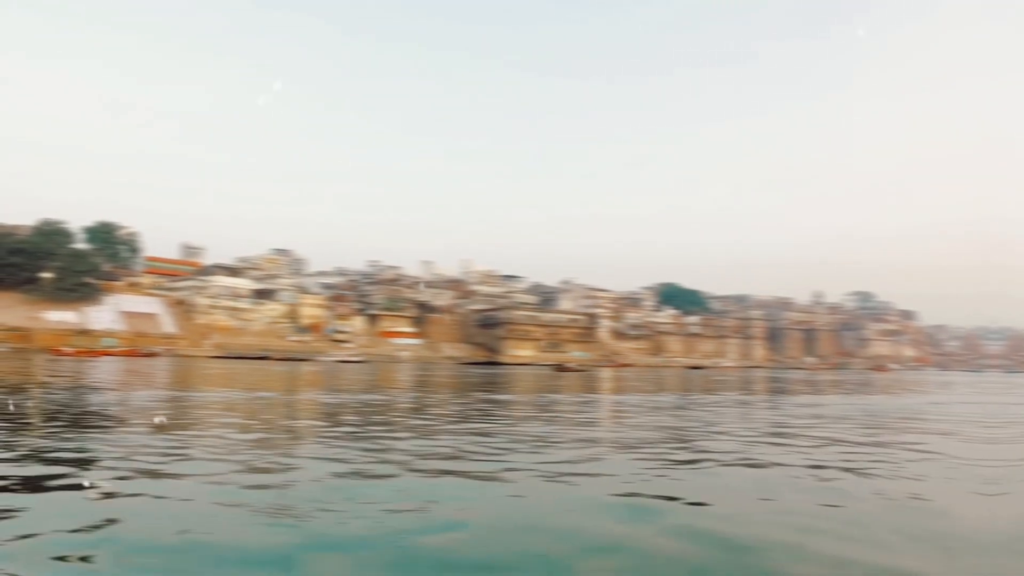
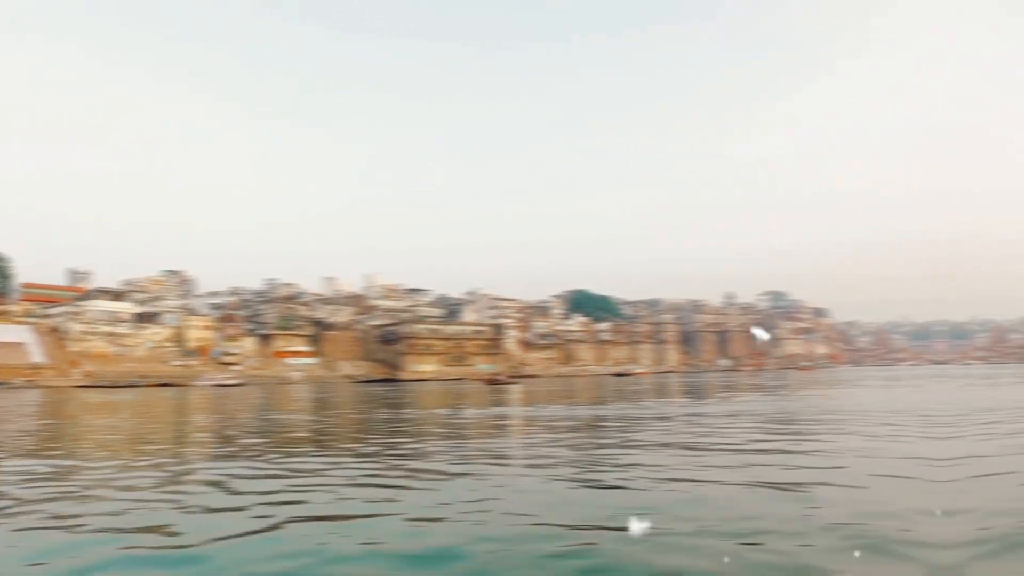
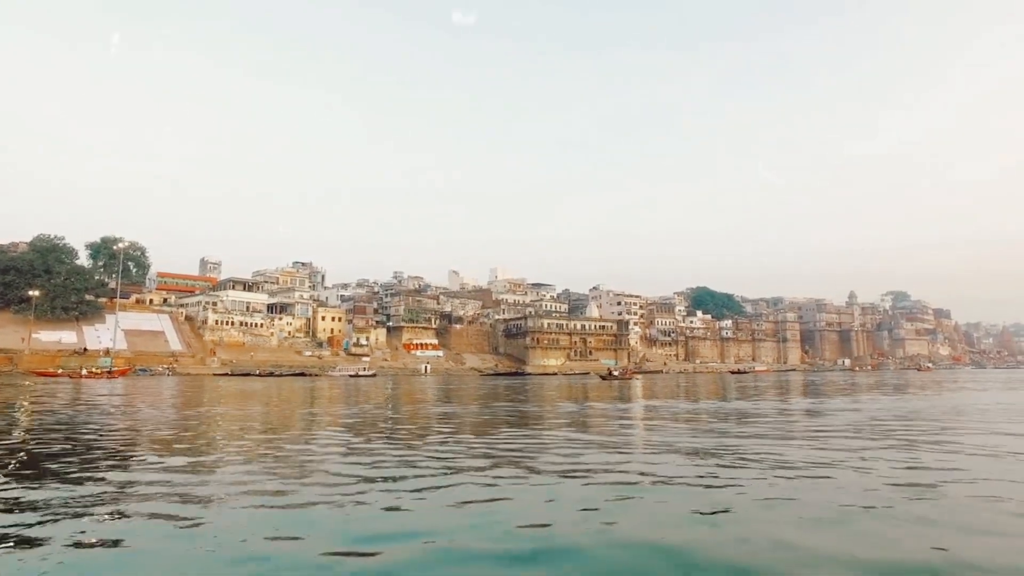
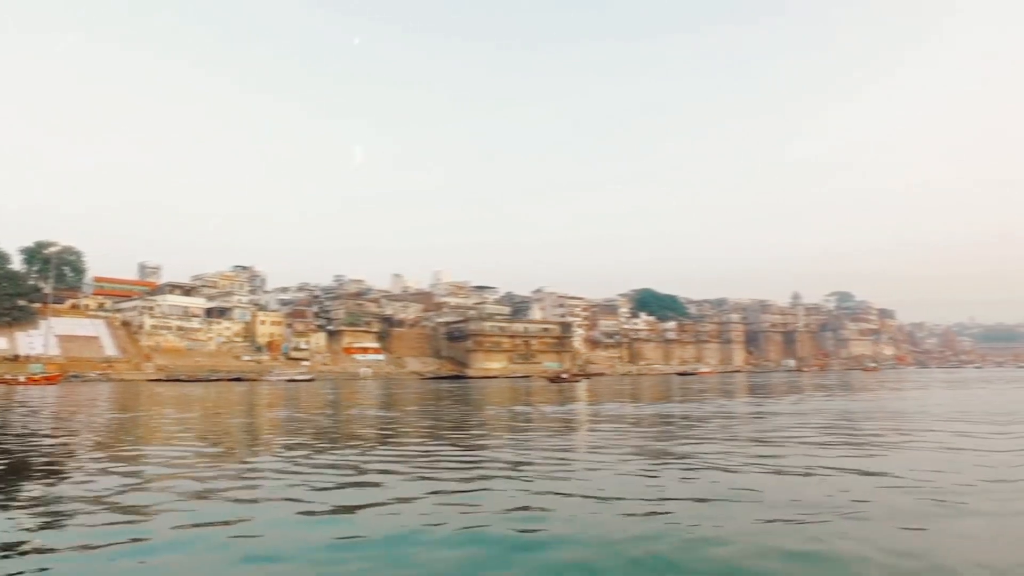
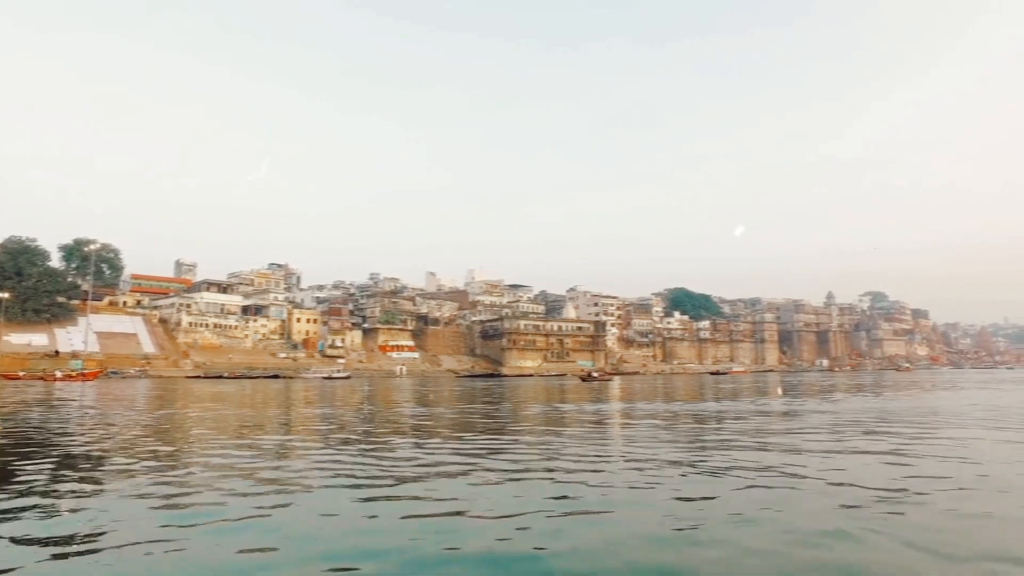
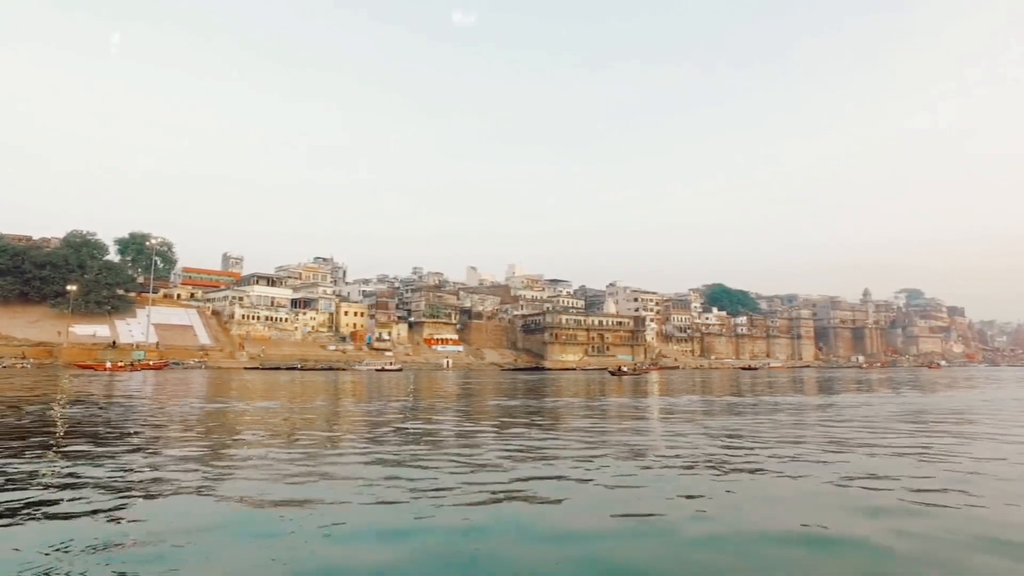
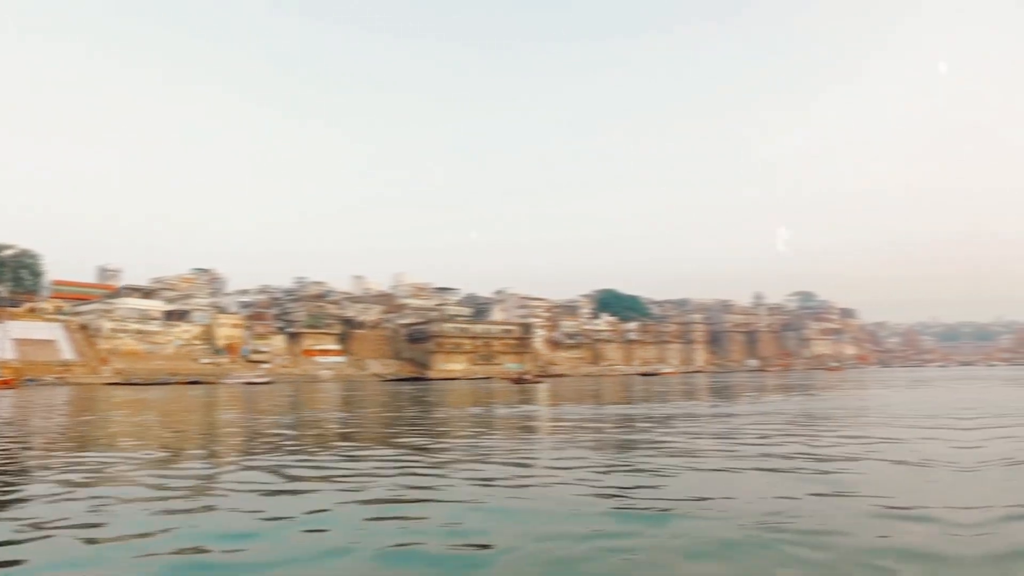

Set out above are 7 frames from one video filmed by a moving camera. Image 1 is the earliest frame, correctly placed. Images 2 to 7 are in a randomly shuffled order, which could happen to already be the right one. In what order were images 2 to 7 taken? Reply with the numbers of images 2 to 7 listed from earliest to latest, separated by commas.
6, 3, 5, 4, 7, 2
